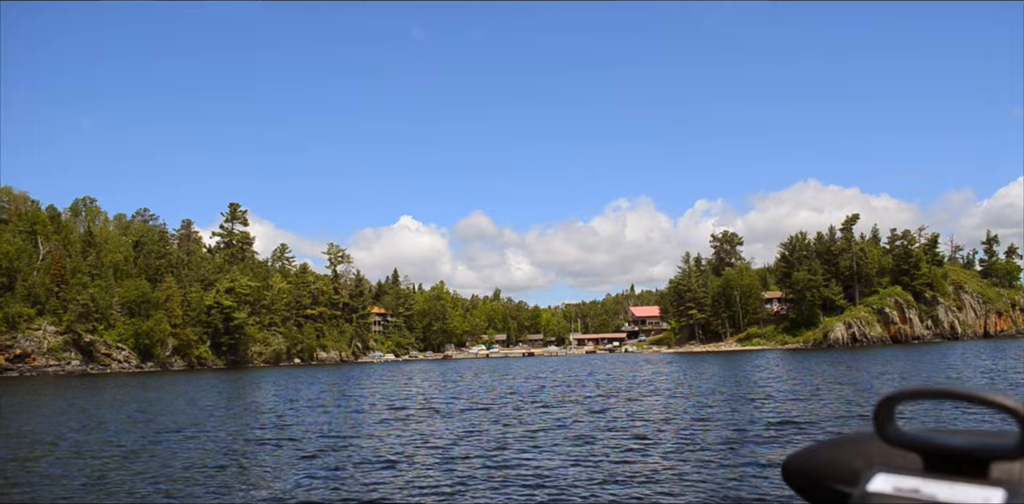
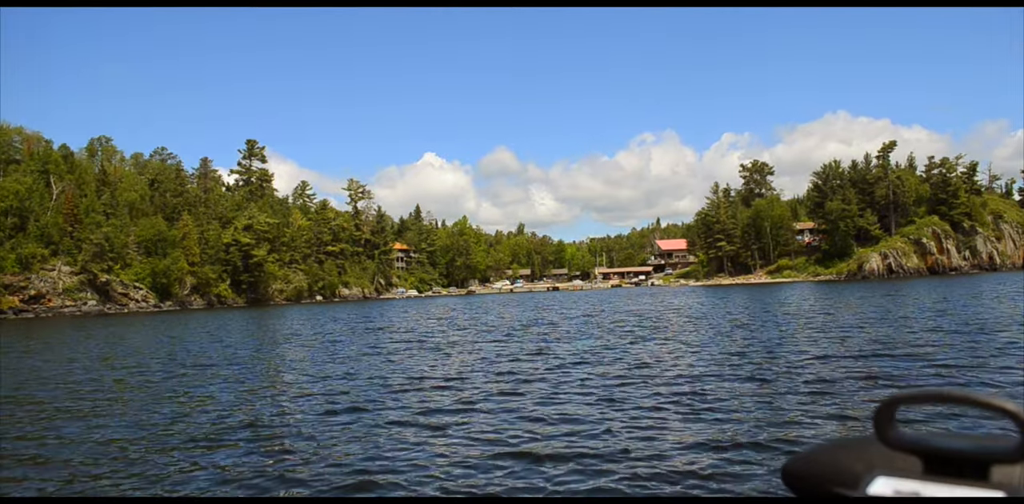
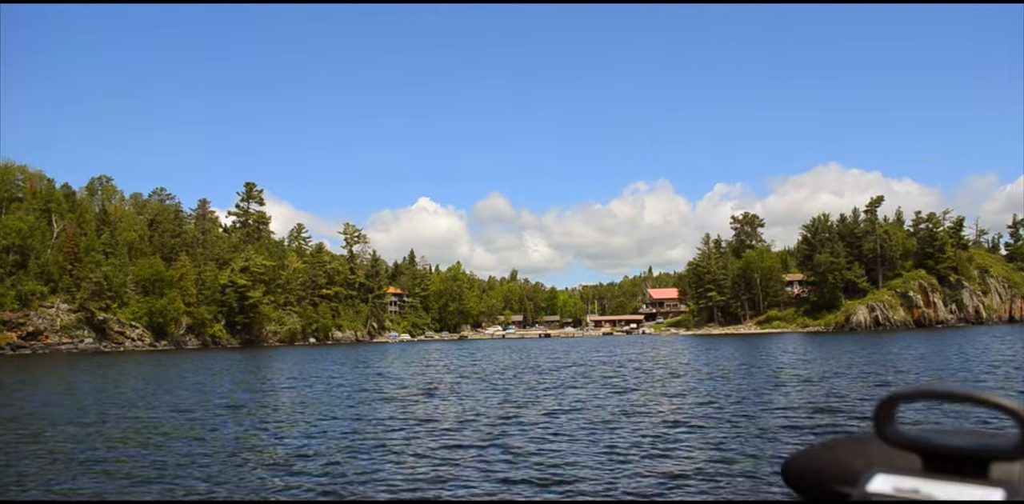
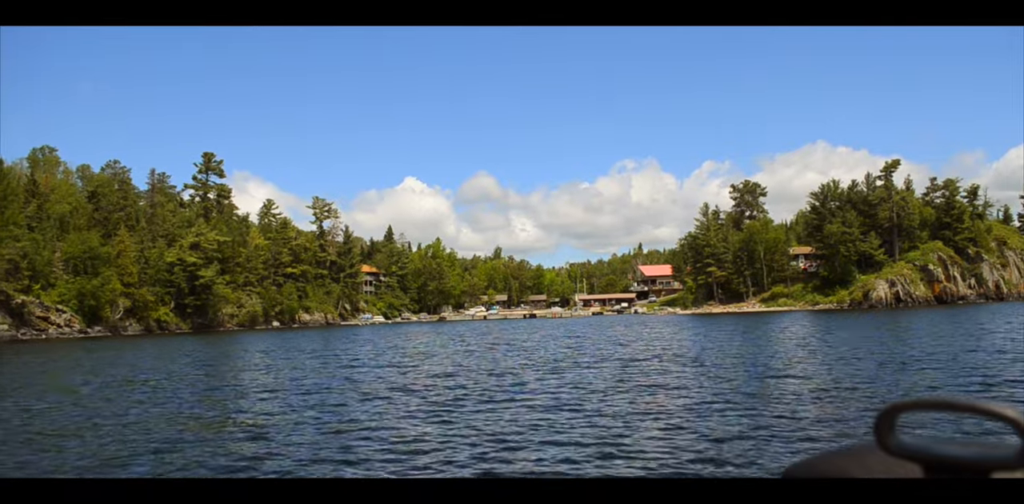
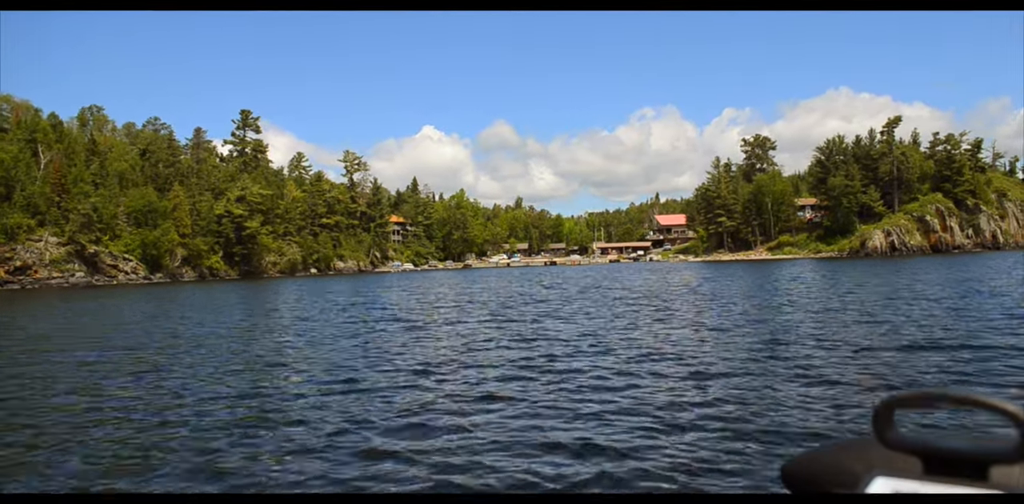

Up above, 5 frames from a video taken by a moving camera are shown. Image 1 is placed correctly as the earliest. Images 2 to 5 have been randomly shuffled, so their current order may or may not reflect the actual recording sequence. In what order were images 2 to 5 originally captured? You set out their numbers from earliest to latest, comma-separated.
3, 2, 5, 4
